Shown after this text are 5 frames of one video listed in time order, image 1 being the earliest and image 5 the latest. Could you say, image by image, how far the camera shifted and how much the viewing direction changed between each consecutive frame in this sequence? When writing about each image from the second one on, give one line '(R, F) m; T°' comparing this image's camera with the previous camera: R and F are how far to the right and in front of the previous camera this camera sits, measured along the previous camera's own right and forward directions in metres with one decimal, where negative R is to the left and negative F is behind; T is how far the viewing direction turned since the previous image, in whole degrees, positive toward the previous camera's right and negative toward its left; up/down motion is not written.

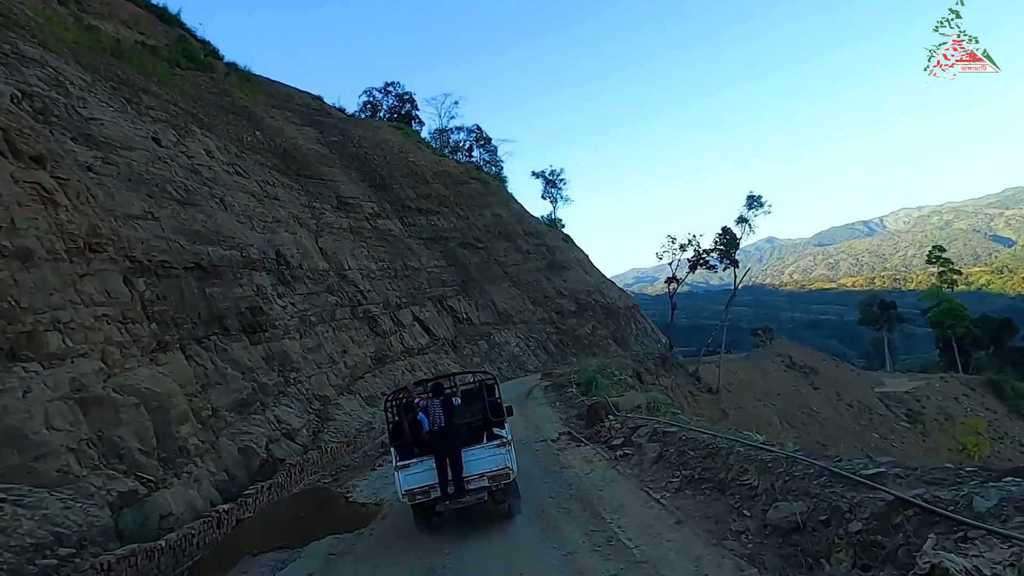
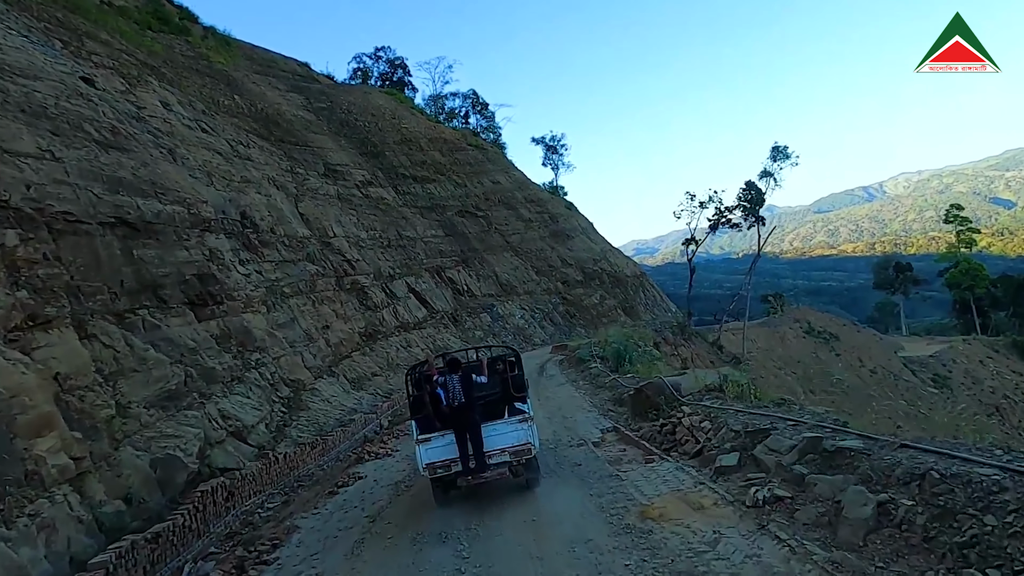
(-0.2, +3.2) m; 0°
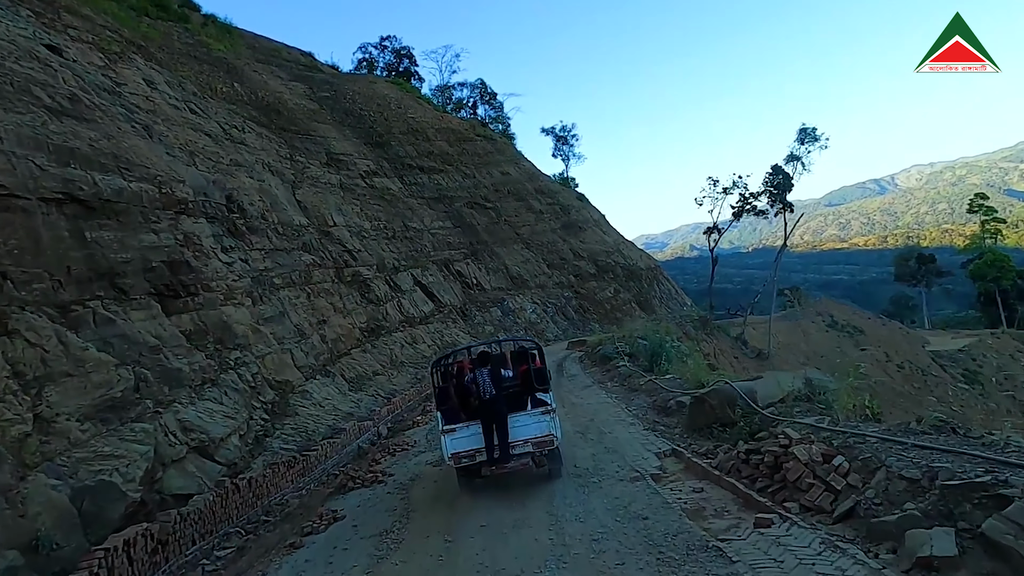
(-0.1, +1.8) m; -1°
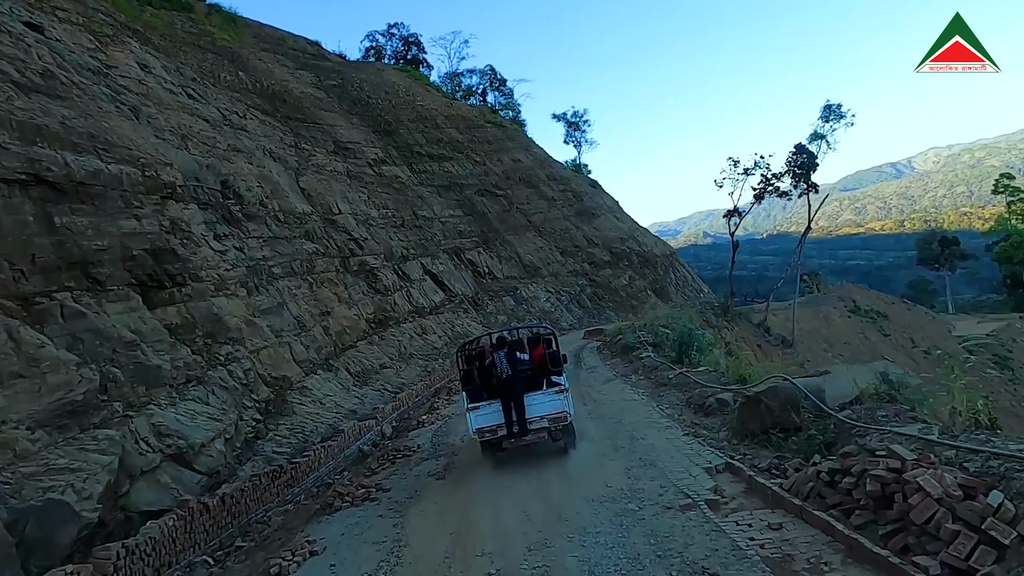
(0.0, +1.0) m; -1°
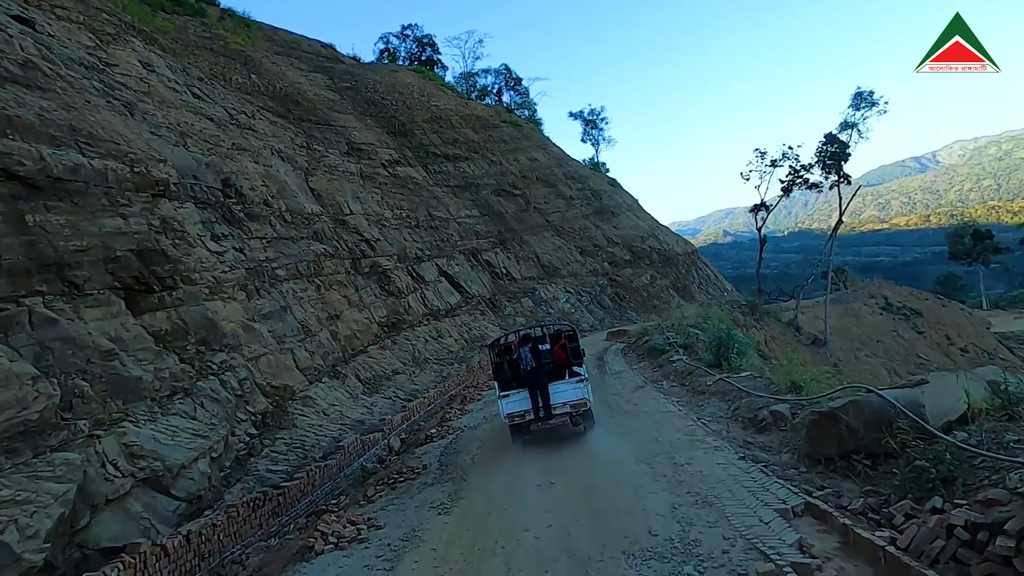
(0.0, +1.0) m; -2°
